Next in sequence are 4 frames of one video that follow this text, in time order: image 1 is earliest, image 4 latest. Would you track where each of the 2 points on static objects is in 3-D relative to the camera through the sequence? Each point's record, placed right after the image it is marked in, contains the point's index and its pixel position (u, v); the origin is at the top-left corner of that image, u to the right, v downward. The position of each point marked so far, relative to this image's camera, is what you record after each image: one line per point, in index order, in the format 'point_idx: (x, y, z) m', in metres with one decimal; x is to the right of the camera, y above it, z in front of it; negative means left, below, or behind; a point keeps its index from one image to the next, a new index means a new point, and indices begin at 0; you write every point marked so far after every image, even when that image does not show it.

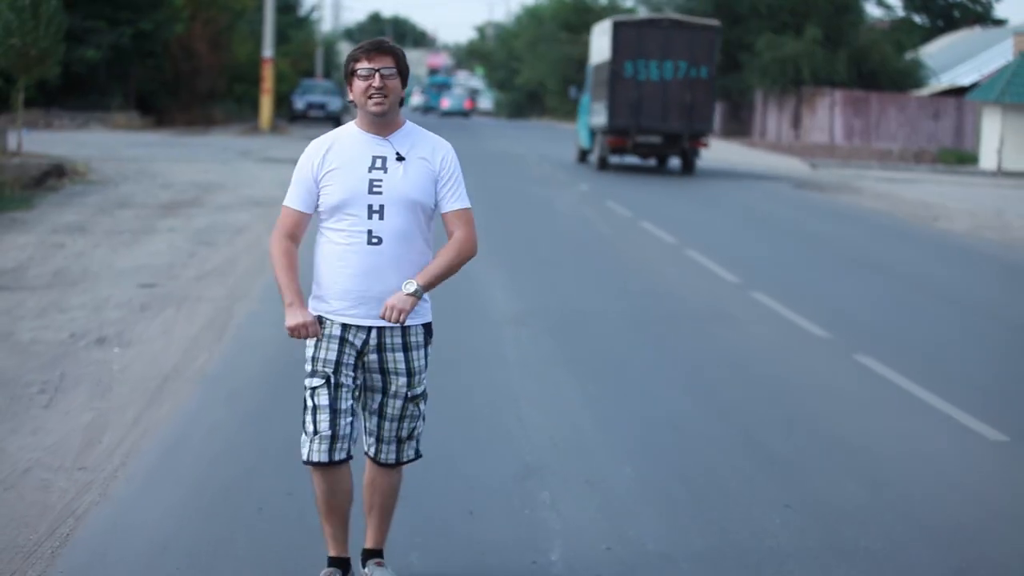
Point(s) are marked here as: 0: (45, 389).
0: (-2.5, -0.5, +7.4) m
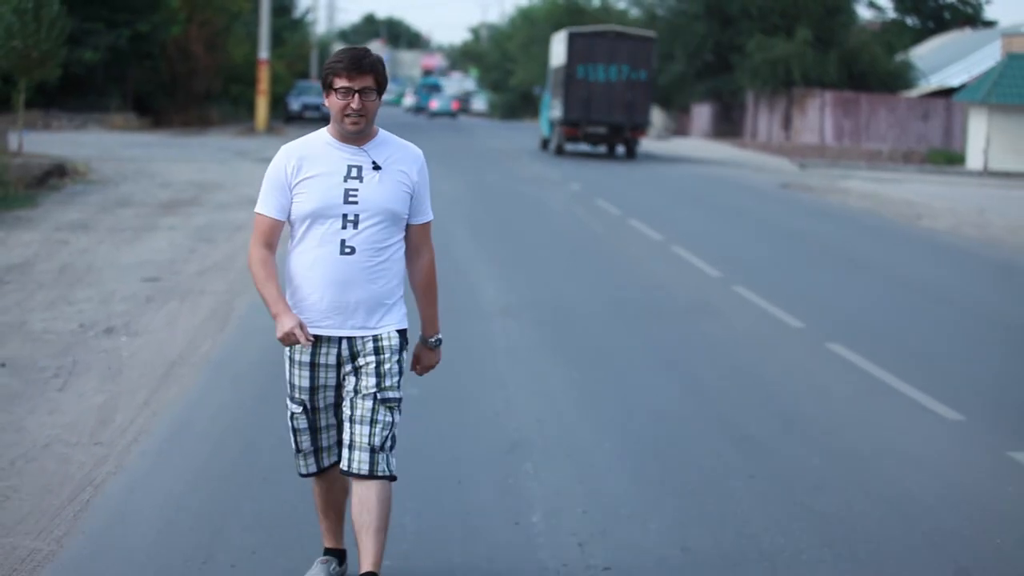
0: (-2.6, -0.5, +7.8) m
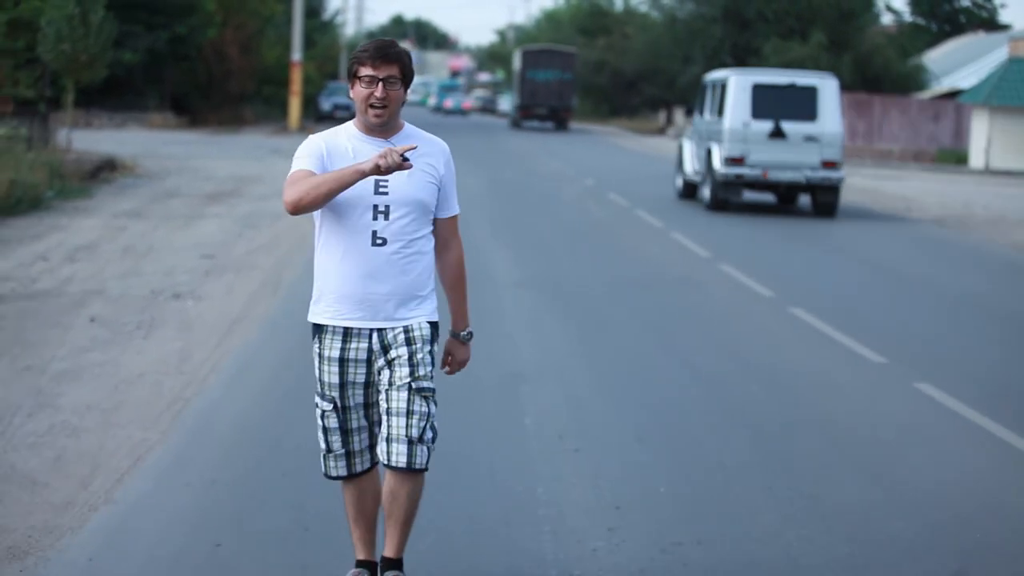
0: (-2.6, -0.3, +9.3) m
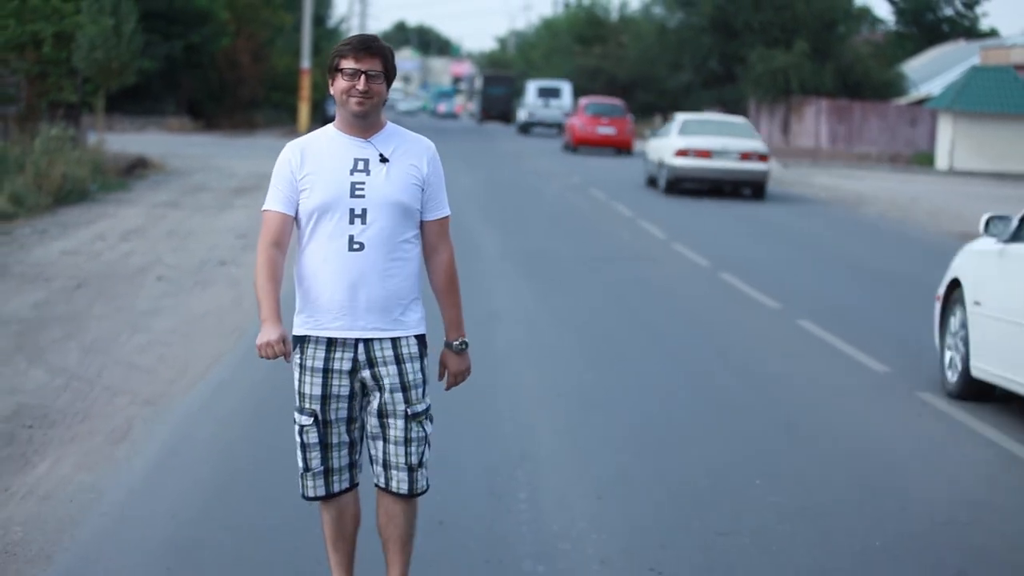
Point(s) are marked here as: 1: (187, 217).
0: (-2.7, 0.0, +11.7) m
1: (-4.4, +1.0, +18.3) m
